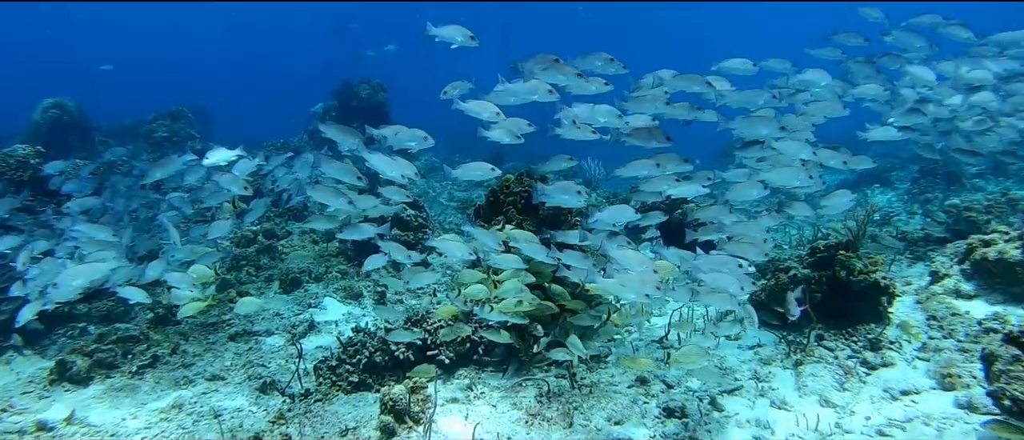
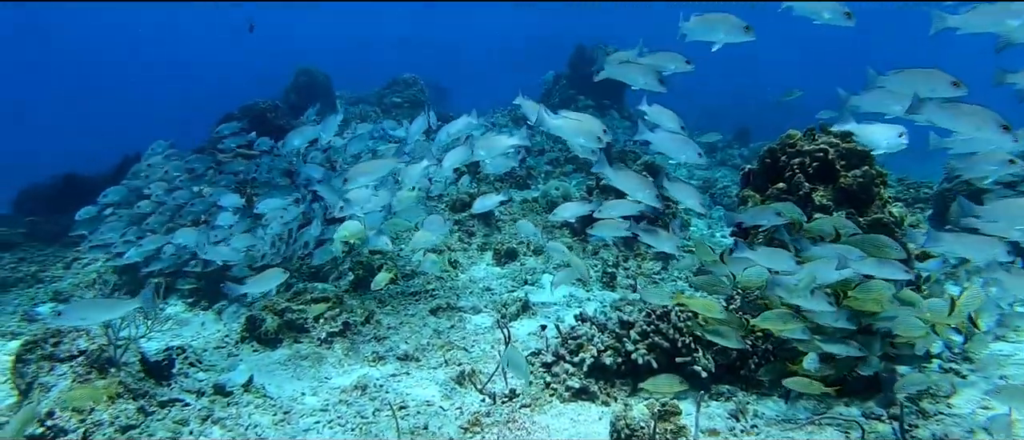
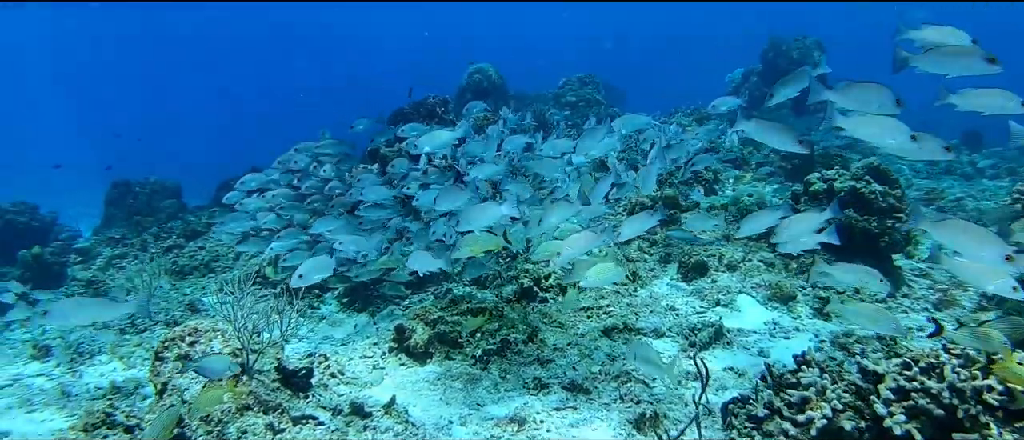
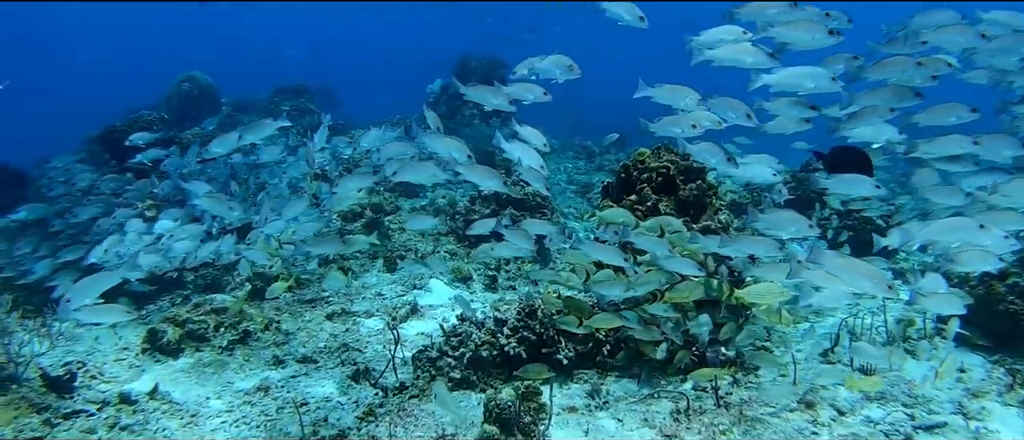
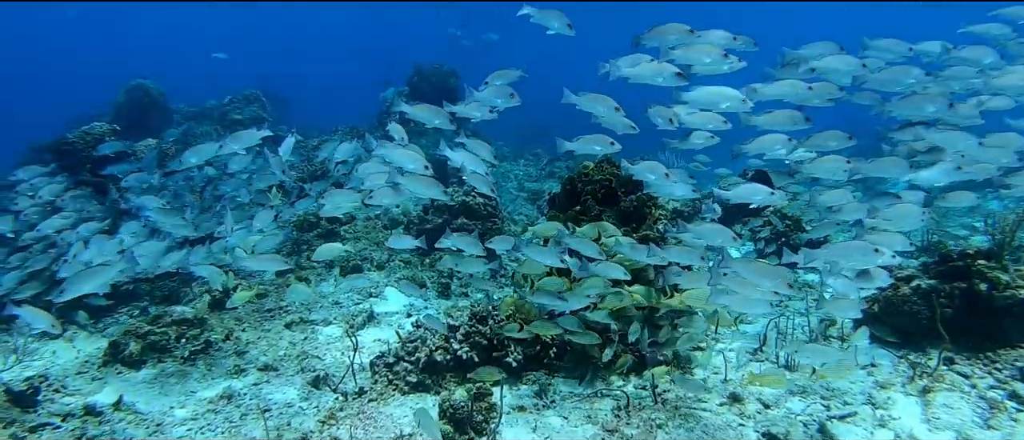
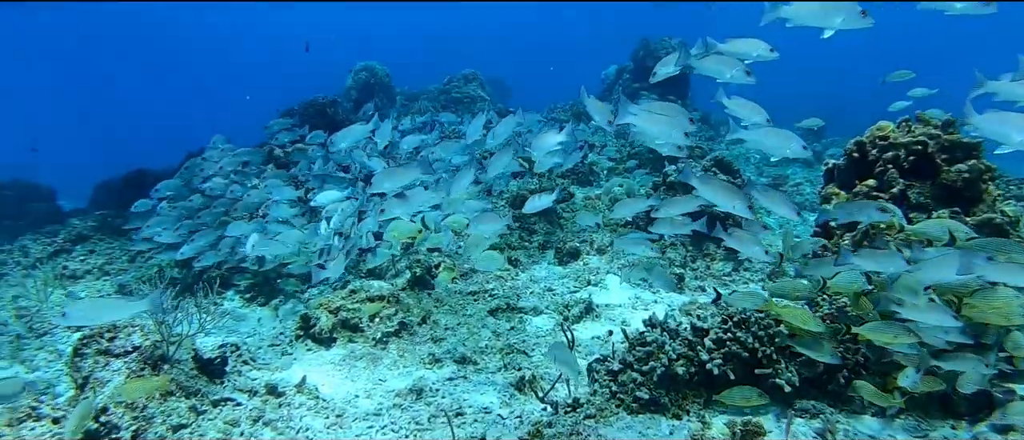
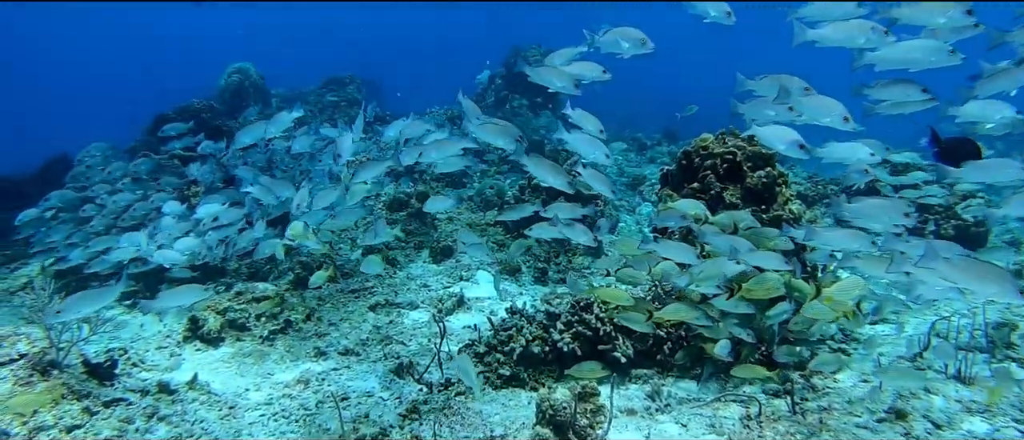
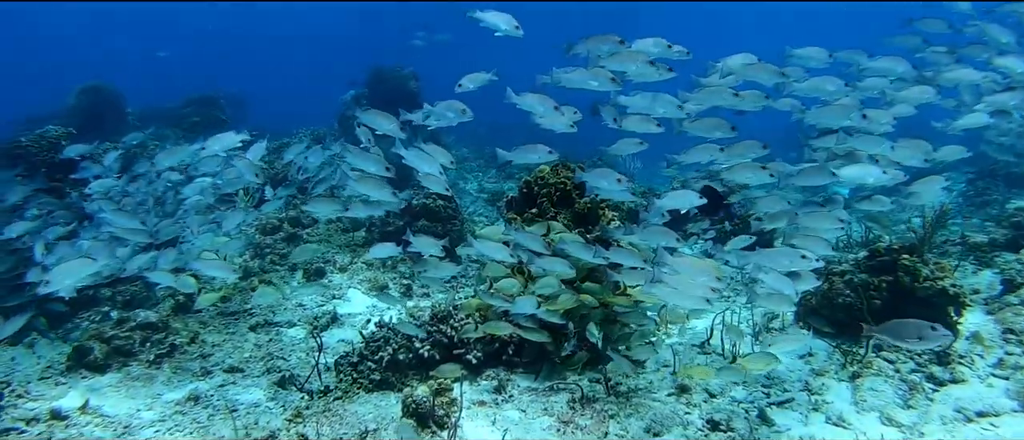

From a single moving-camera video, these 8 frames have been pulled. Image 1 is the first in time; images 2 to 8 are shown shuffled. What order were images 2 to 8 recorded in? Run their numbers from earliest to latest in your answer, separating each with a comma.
8, 5, 4, 7, 2, 6, 3
